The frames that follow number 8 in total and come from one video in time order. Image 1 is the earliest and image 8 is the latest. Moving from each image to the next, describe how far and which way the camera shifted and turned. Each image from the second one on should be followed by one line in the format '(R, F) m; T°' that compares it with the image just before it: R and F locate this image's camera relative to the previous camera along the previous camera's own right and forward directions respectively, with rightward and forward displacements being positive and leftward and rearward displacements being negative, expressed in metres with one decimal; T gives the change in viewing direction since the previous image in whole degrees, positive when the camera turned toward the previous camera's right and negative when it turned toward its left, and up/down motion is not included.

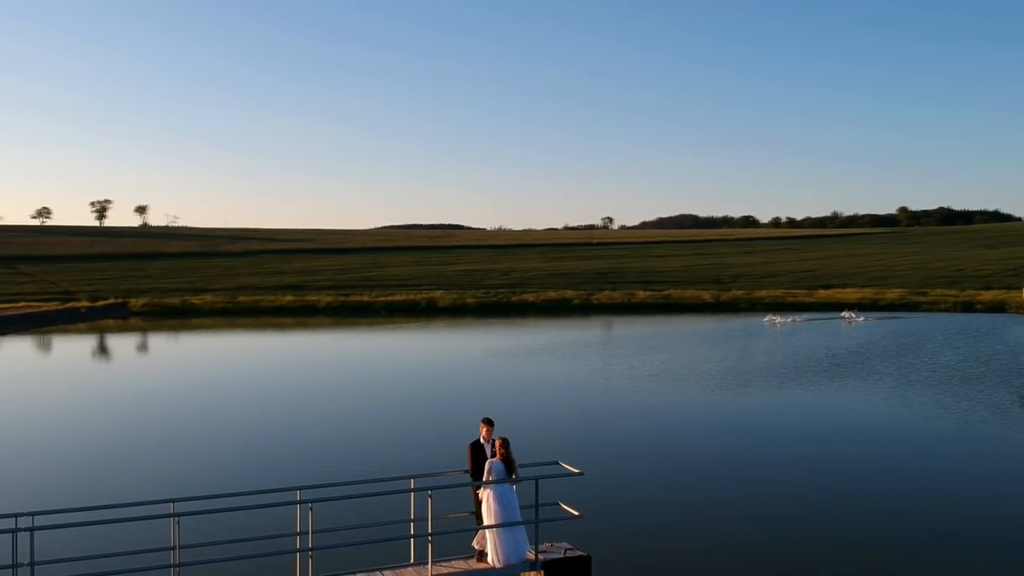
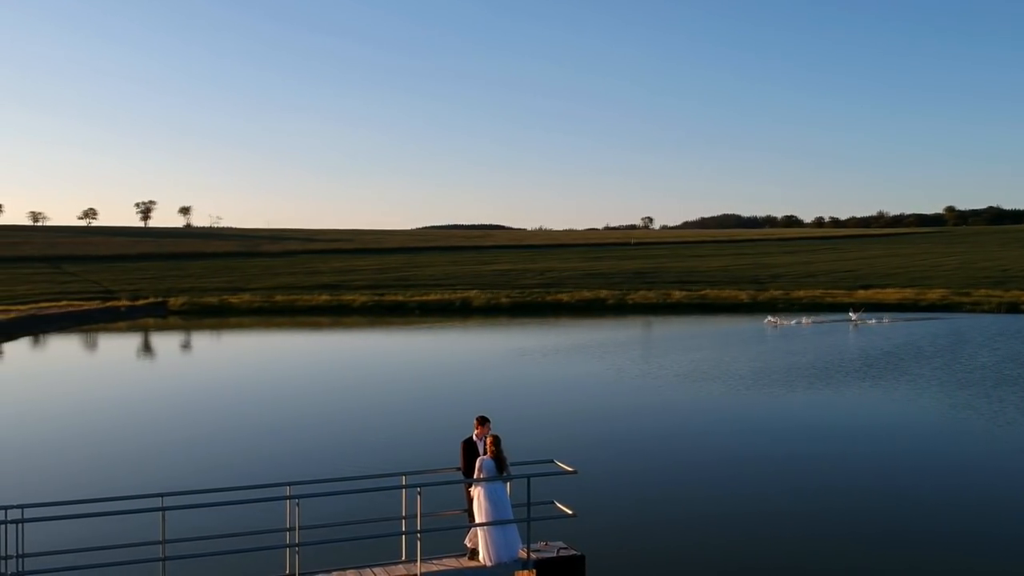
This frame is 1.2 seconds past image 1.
(+0.4, +0.1) m; -2°
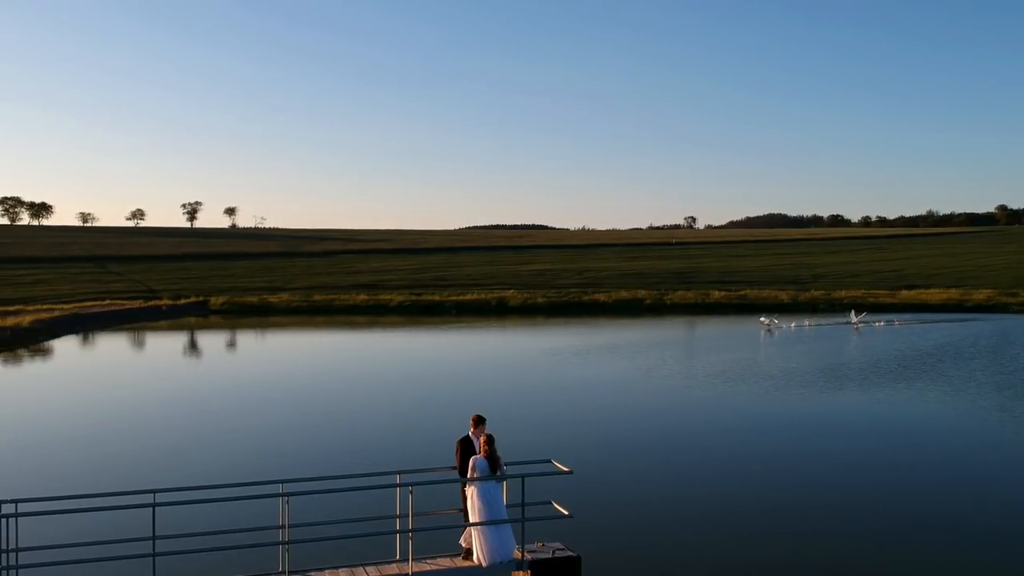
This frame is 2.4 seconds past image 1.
(+0.4, +0.1) m; -2°
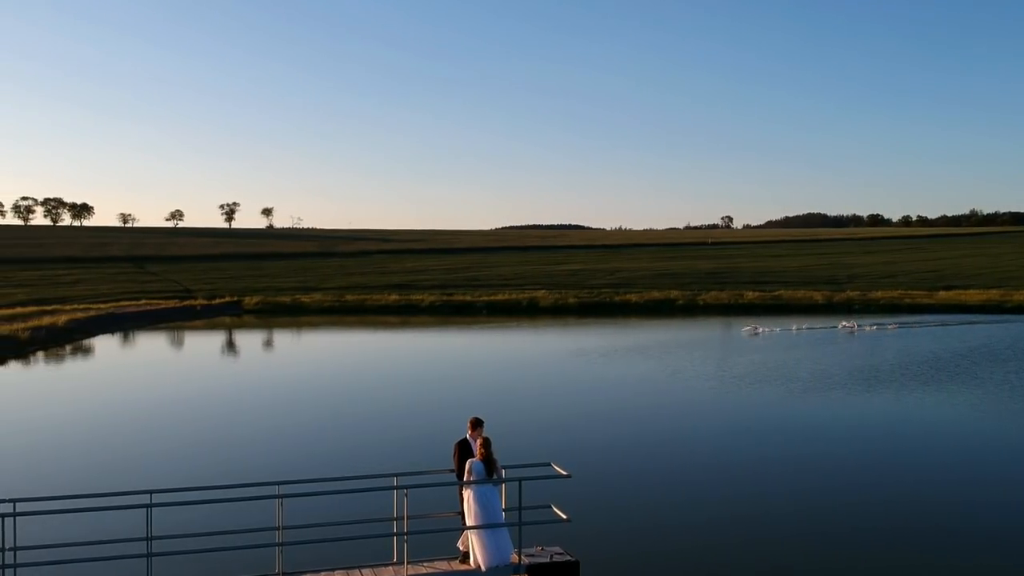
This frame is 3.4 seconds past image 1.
(+0.3, +0.1) m; -2°
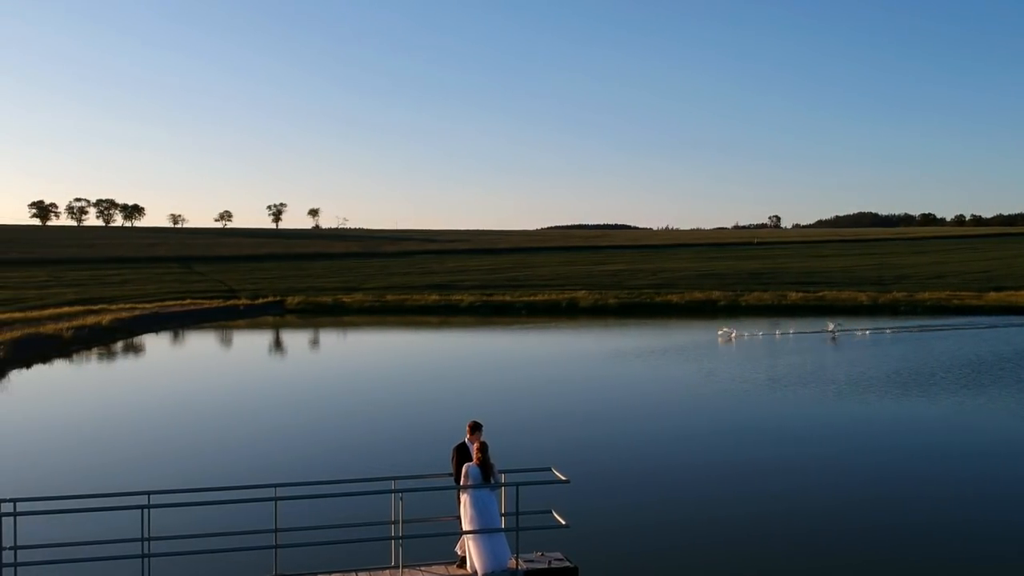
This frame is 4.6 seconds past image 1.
(+0.4, +0.1) m; -3°
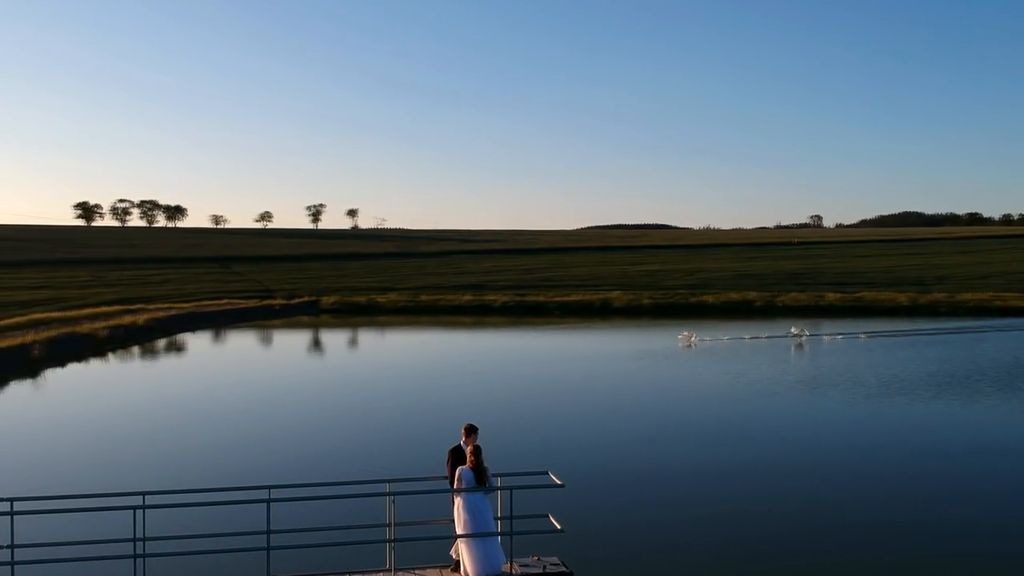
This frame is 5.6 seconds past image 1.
(+0.3, +0.1) m; -2°
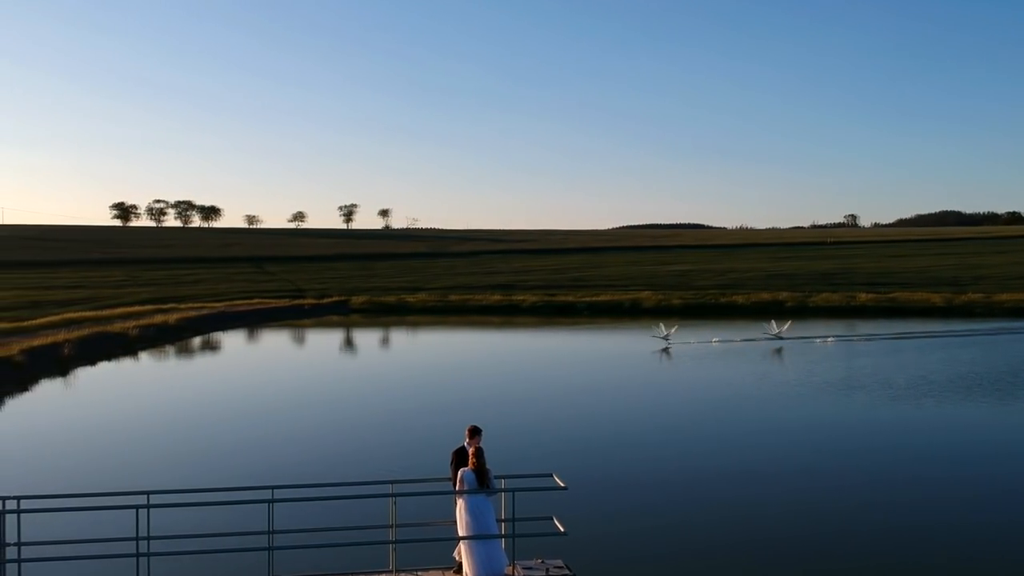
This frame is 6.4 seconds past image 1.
(+0.2, 0.0) m; -2°
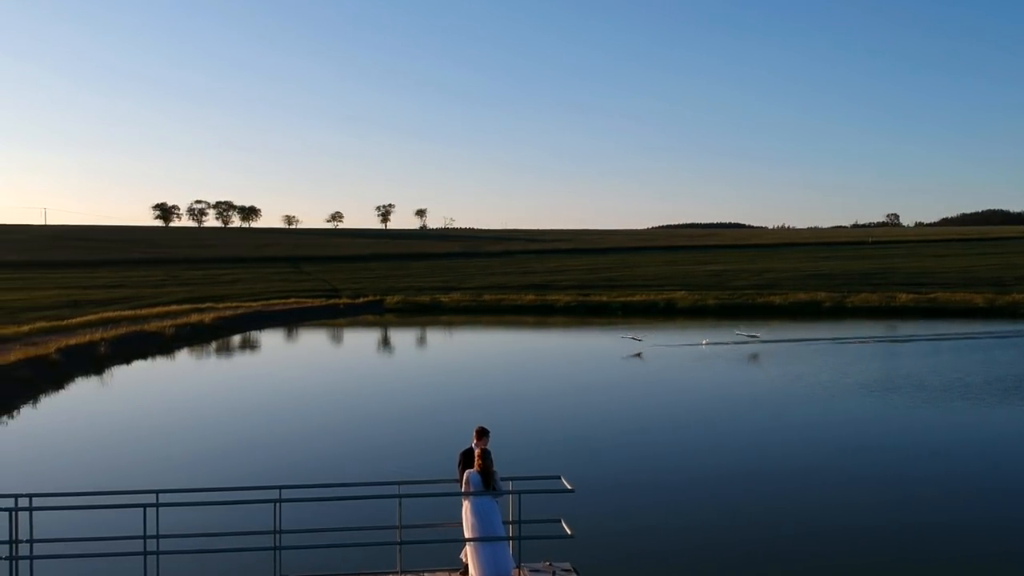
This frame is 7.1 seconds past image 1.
(+0.2, 0.0) m; -2°
